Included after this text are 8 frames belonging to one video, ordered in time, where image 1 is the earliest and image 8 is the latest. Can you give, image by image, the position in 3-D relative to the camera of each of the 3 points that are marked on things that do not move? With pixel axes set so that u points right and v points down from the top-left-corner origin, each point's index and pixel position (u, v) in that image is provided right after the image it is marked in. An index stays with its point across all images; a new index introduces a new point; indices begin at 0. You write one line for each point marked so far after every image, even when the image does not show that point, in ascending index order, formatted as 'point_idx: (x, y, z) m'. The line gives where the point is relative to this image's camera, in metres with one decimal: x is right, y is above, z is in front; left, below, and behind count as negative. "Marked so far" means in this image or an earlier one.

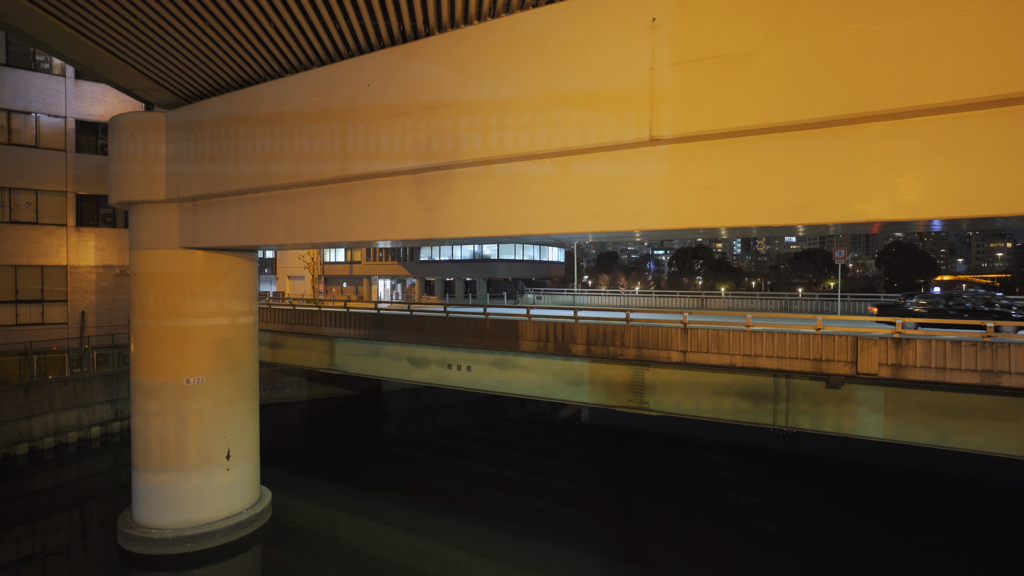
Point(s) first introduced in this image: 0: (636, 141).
0: (+1.1, +1.3, +5.7) m
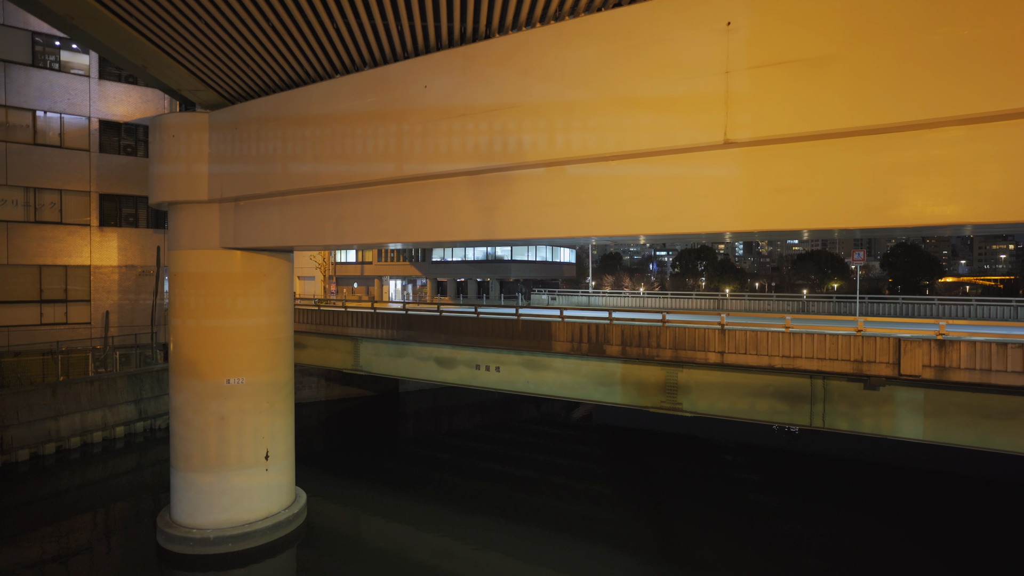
0: (+1.7, +1.3, +5.7) m
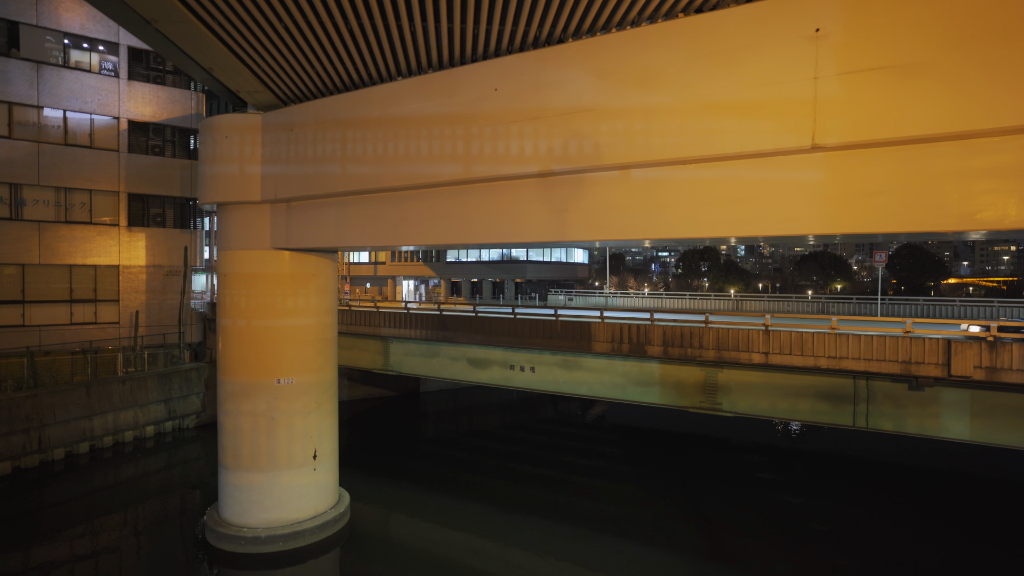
0: (+2.5, +1.3, +5.8) m
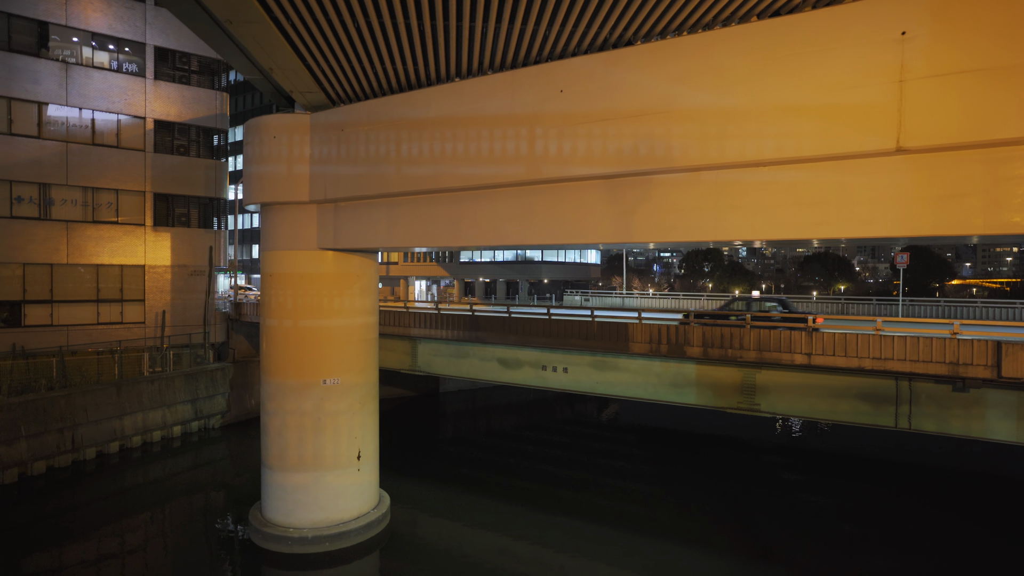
0: (+3.3, +1.2, +5.8) m
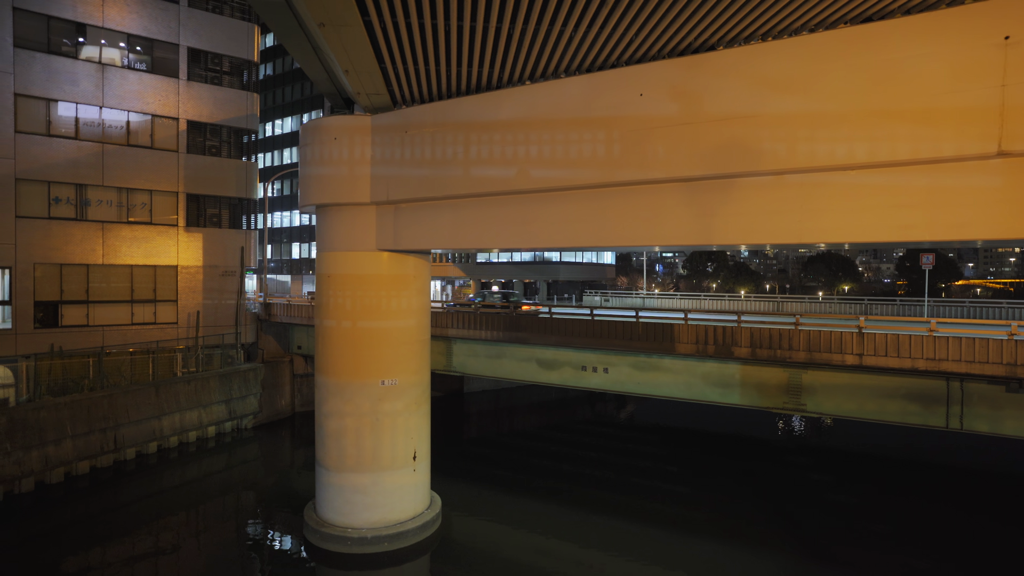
0: (+4.3, +1.2, +5.9) m
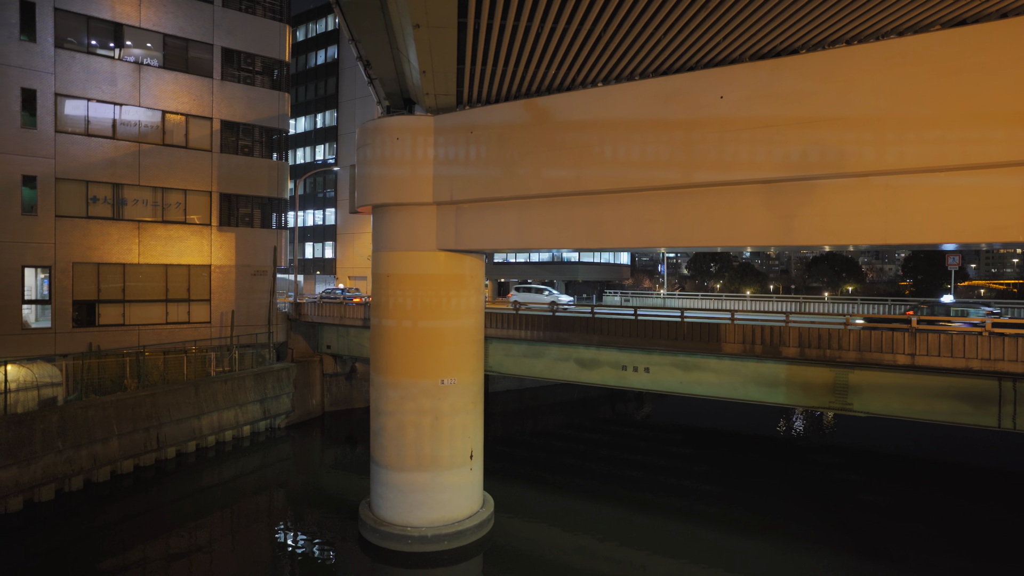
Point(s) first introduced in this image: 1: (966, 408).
0: (+5.2, +1.2, +6.0) m
1: (+7.9, -2.1, +11.1) m
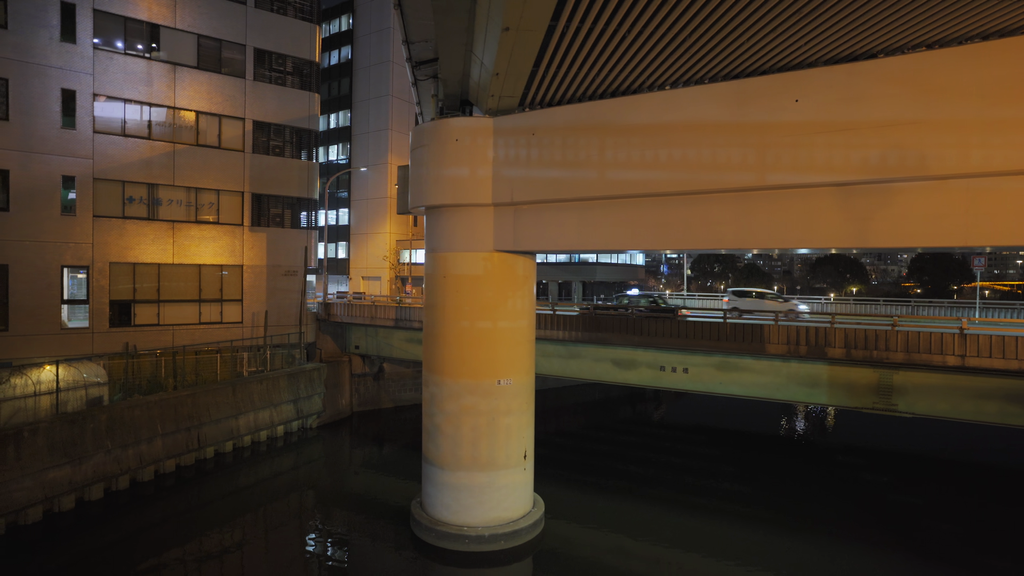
0: (+6.2, +1.2, +6.0) m
1: (+8.8, -2.1, +11.1) m
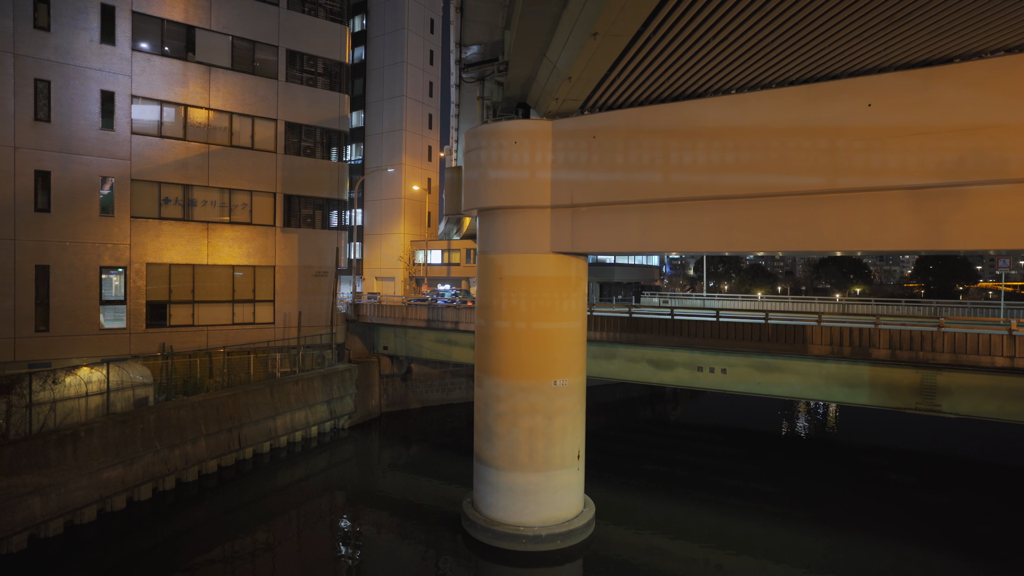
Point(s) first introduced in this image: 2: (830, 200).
0: (+7.1, +1.2, +6.1) m
1: (+9.8, -2.1, +11.2) m
2: (+4.1, +1.2, +8.4) m
